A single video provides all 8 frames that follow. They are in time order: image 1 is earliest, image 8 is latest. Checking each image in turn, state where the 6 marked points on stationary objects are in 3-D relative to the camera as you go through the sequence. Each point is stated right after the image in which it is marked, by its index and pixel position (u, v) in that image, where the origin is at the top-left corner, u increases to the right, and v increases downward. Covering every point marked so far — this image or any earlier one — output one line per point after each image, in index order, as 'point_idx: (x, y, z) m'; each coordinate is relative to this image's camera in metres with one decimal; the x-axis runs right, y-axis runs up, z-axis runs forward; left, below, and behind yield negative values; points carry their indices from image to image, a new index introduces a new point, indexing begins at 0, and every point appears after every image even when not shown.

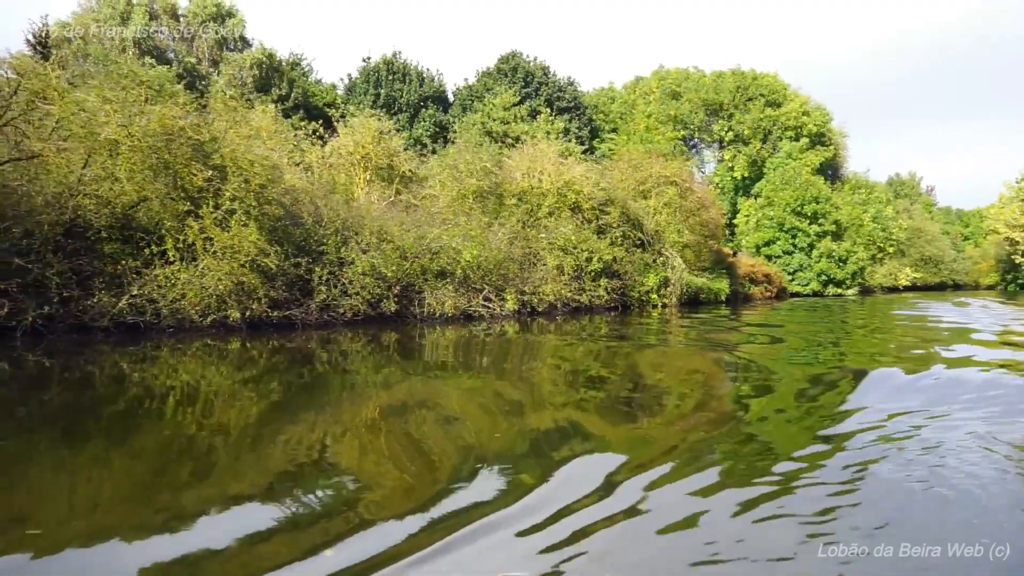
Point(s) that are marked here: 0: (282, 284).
0: (-4.5, +0.1, +16.9) m
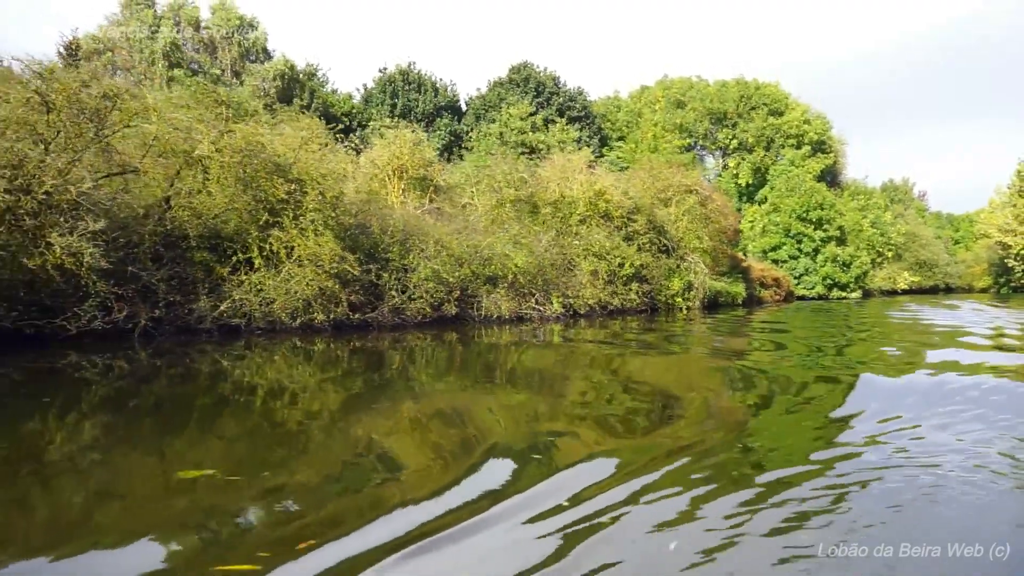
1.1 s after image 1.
0: (-3.3, 0.0, +18.2) m
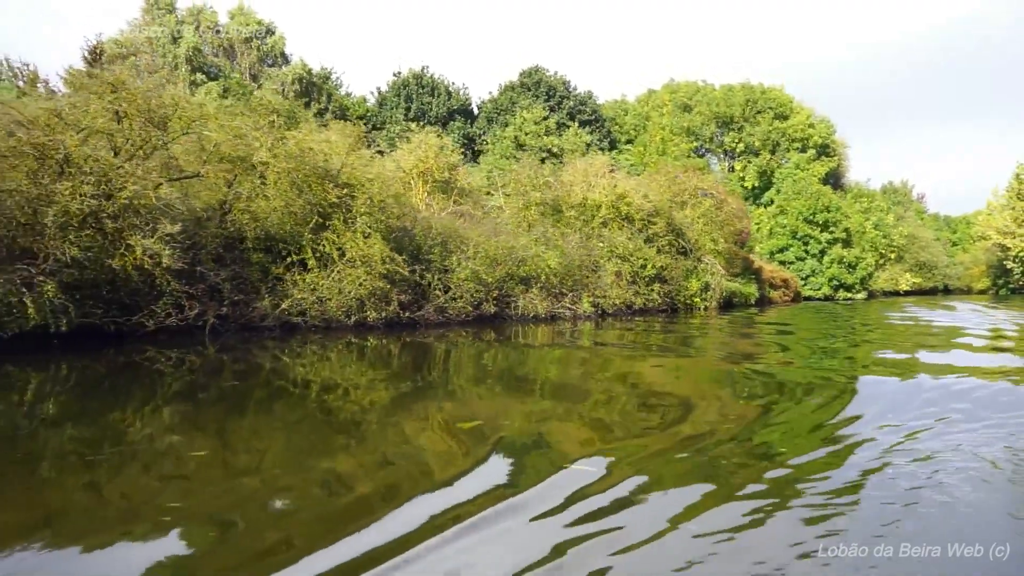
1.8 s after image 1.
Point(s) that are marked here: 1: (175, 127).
0: (-2.4, 0.0, +19.1) m
1: (-7.0, +3.3, +15.5) m
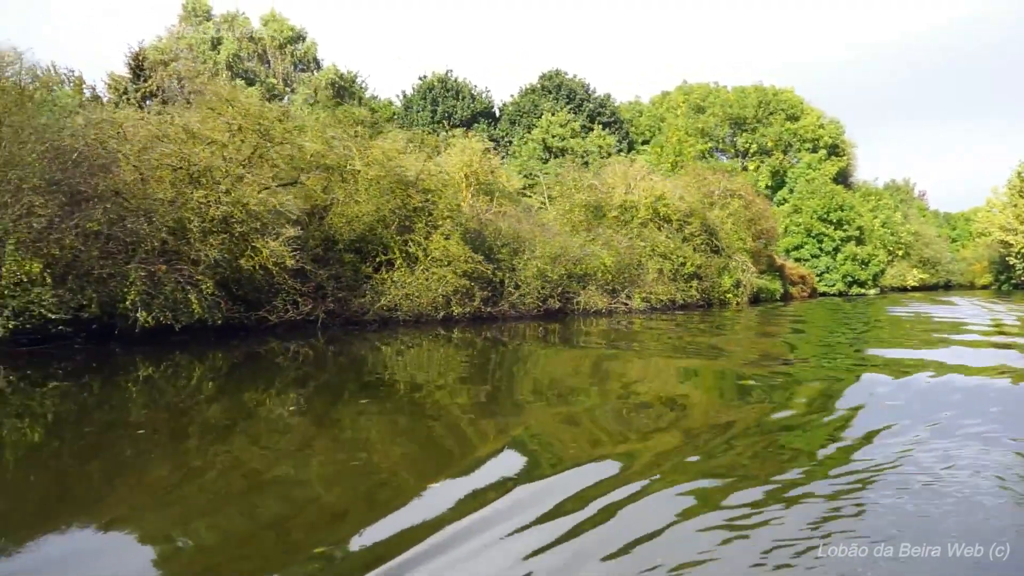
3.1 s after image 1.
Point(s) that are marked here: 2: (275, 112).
0: (-0.7, +0.1, +20.7) m
1: (-5.3, +3.4, +17.1) m
2: (-5.4, +3.9, +17.3) m
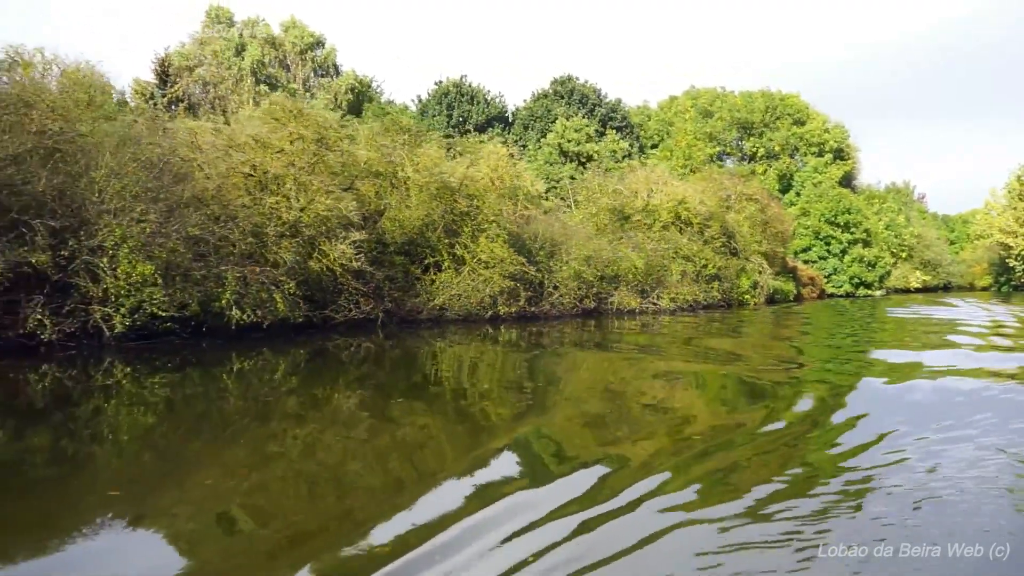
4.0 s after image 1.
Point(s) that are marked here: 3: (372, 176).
0: (+0.4, +0.1, +21.7) m
1: (-4.2, +3.3, +18.1) m
2: (-4.3, +3.9, +18.3) m
3: (-3.4, +2.7, +19.1) m
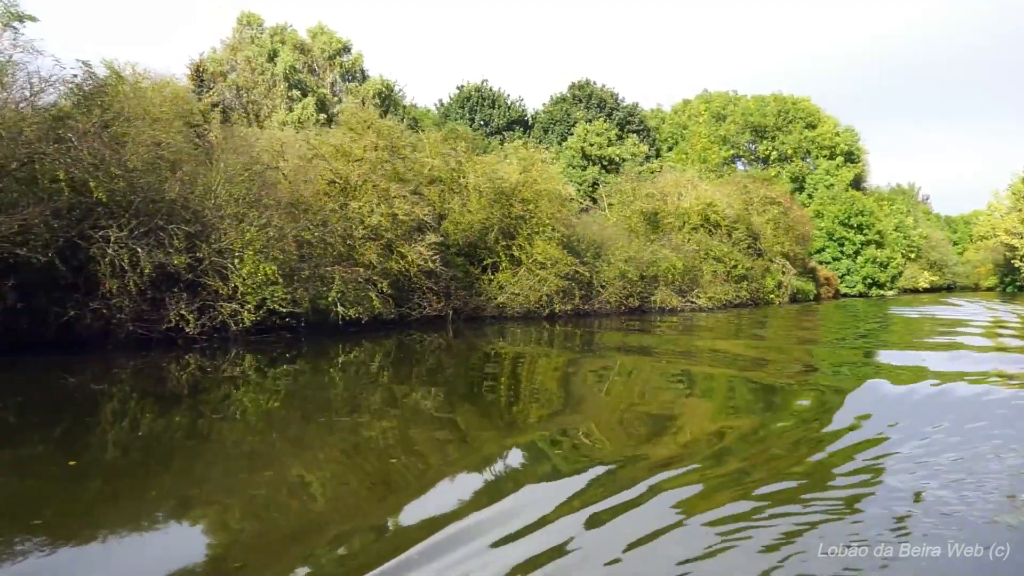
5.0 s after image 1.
0: (+1.8, +0.1, +22.9) m
1: (-2.7, +3.4, +19.4) m
2: (-2.9, +3.9, +19.5) m
3: (-2.0, +2.7, +20.4) m
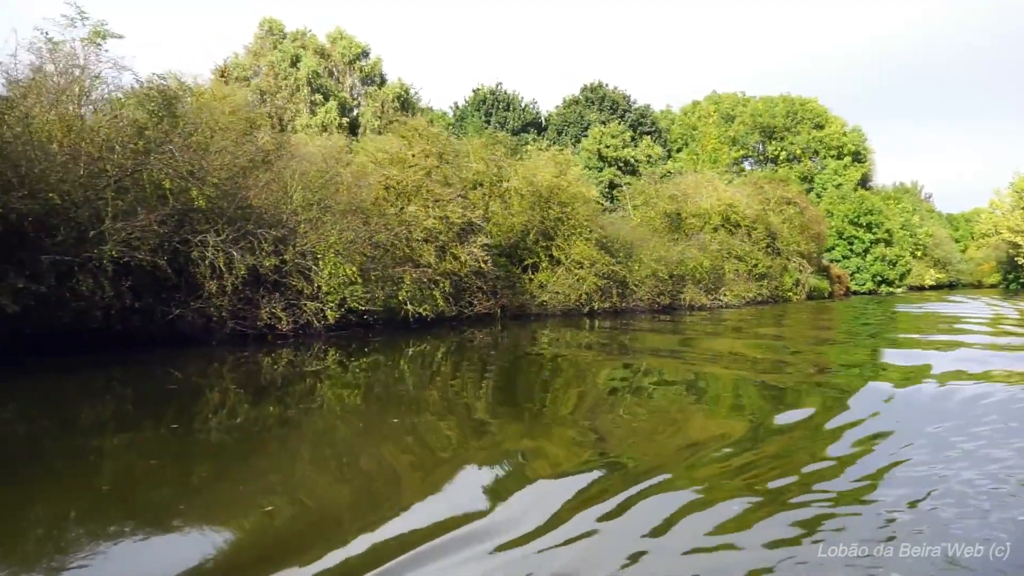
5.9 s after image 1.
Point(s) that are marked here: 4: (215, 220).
0: (+3.0, +0.1, +23.9) m
1: (-1.6, +3.4, +20.4) m
2: (-1.8, +3.9, +20.5) m
3: (-0.9, +2.7, +21.4) m
4: (-5.2, +1.2, +13.9) m
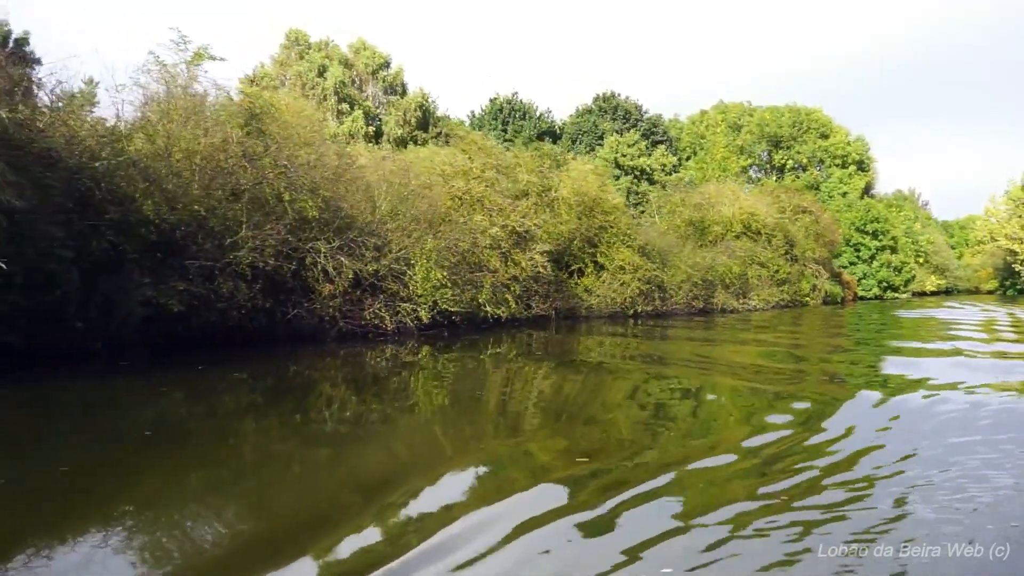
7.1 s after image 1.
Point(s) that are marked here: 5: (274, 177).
0: (+4.4, 0.0, +25.4) m
1: (-0.1, +3.3, +21.8) m
2: (-0.3, +3.8, +21.9) m
3: (+0.6, +2.6, +22.8) m
4: (-3.7, +1.1, +15.2) m
5: (-4.2, +2.0, +14.1) m
